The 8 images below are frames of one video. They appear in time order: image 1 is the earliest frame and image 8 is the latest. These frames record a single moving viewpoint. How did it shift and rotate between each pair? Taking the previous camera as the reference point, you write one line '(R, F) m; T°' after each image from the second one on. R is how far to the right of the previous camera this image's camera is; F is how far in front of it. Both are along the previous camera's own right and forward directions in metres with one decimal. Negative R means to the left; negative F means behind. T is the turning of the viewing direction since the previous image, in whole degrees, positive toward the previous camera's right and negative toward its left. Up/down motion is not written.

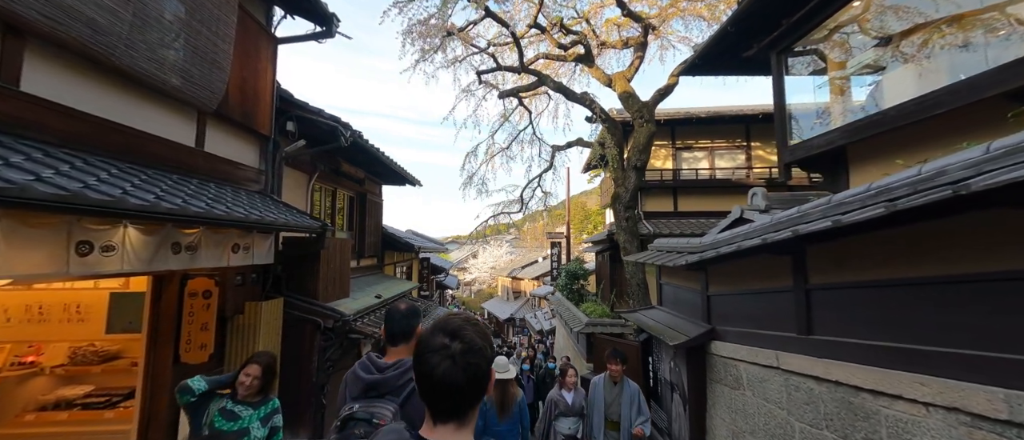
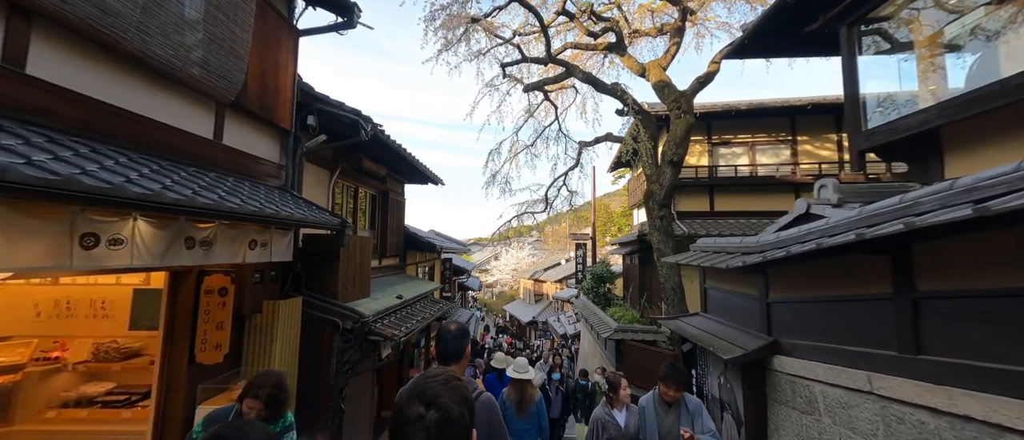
(-0.1, +0.4) m; -3°
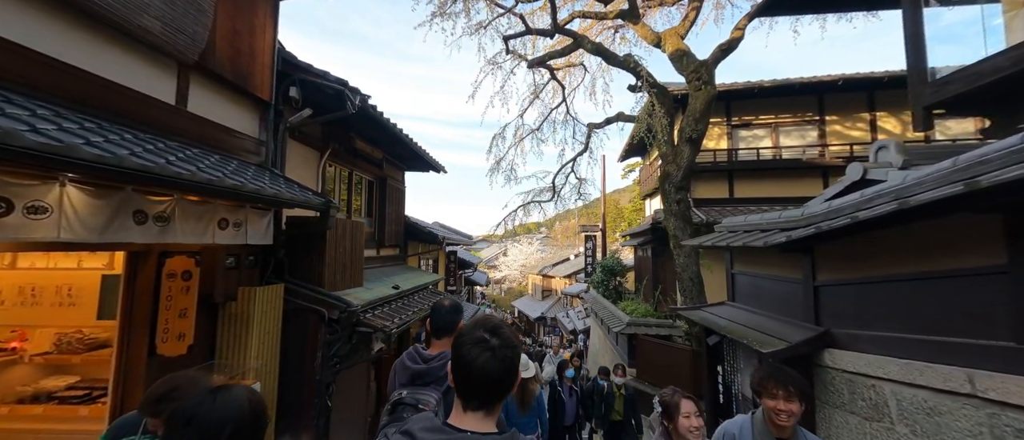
(+0.1, +0.6) m; -1°
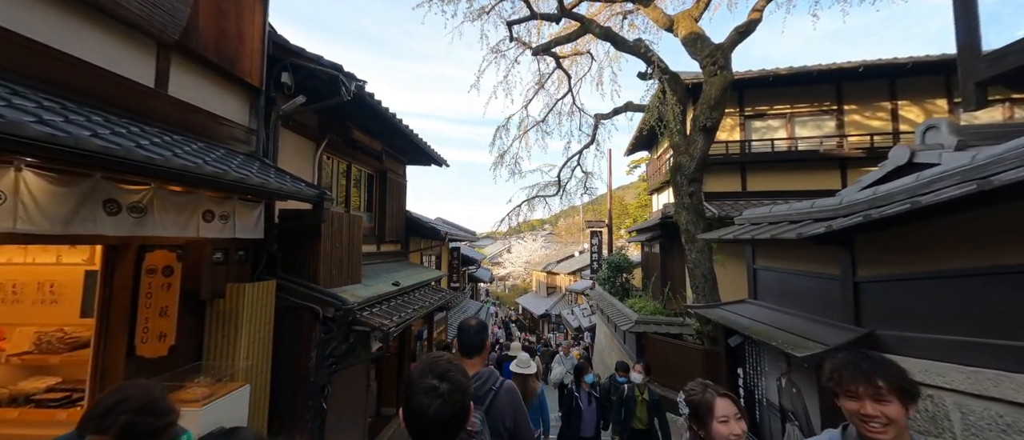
(0.0, +0.3) m; -1°
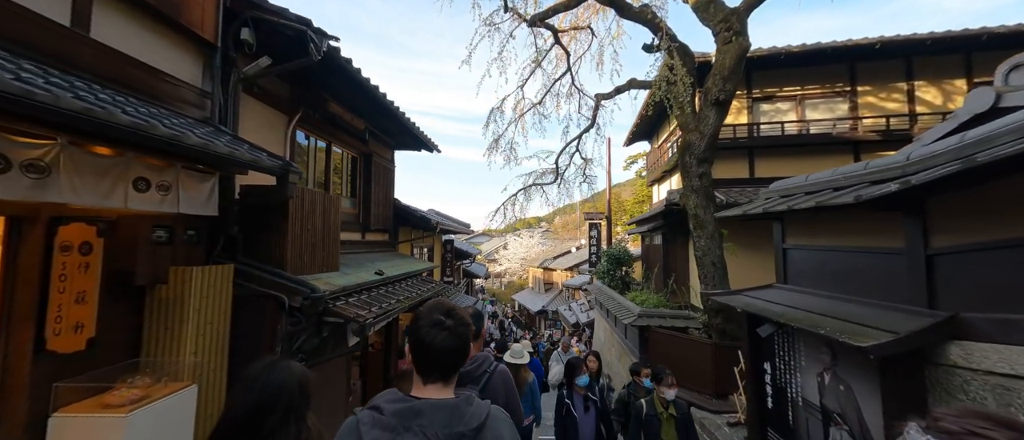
(0.0, +0.6) m; +1°
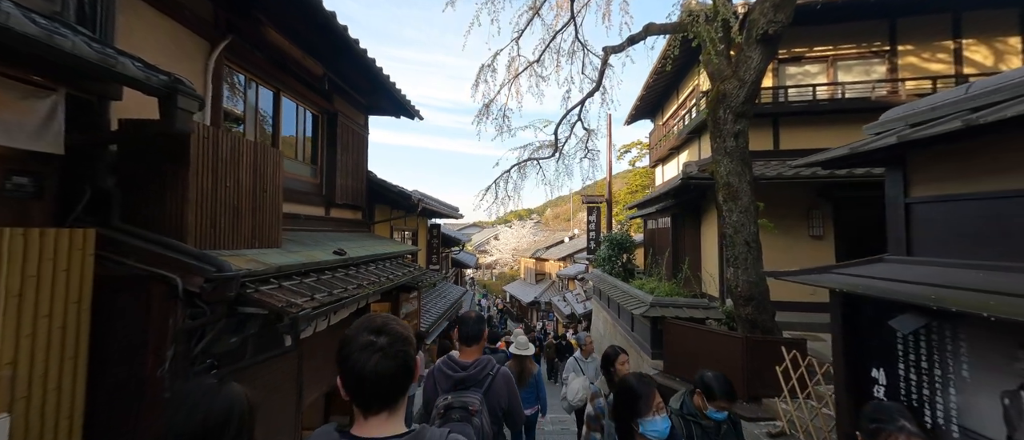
(-0.1, +1.3) m; +1°
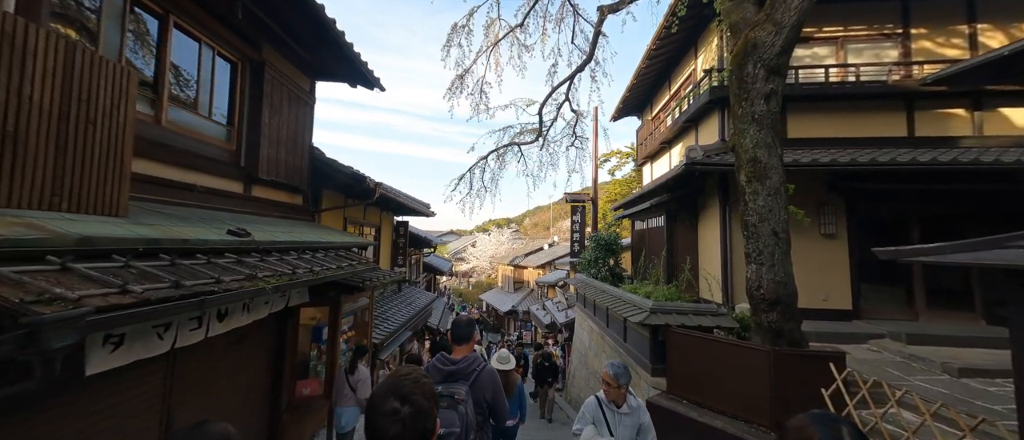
(+0.1, +1.4) m; +3°
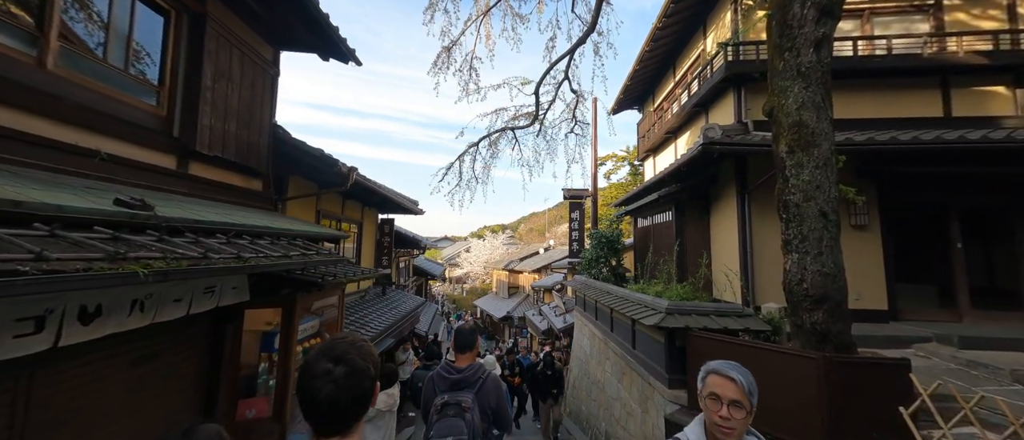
(0.0, +0.9) m; +1°
